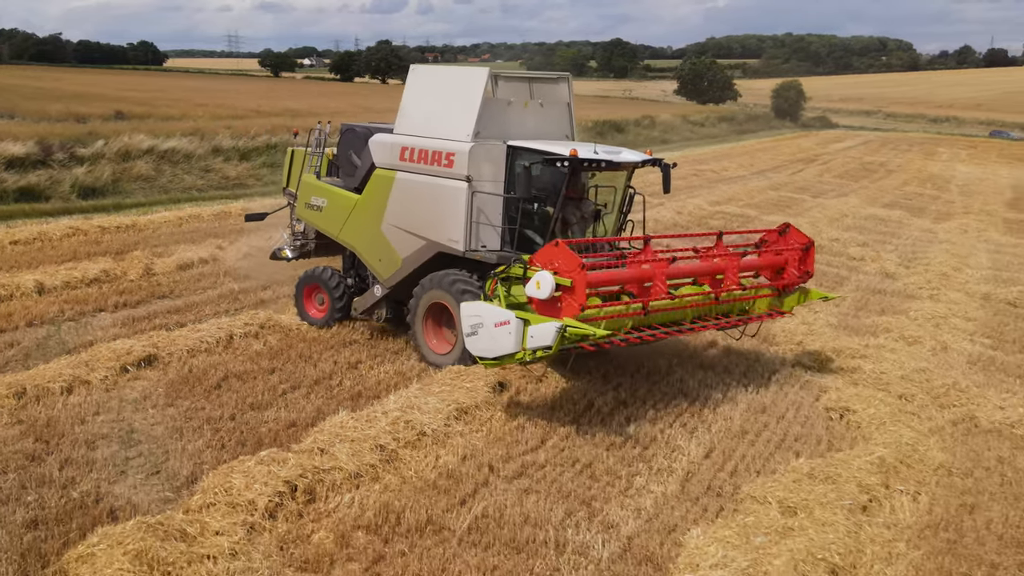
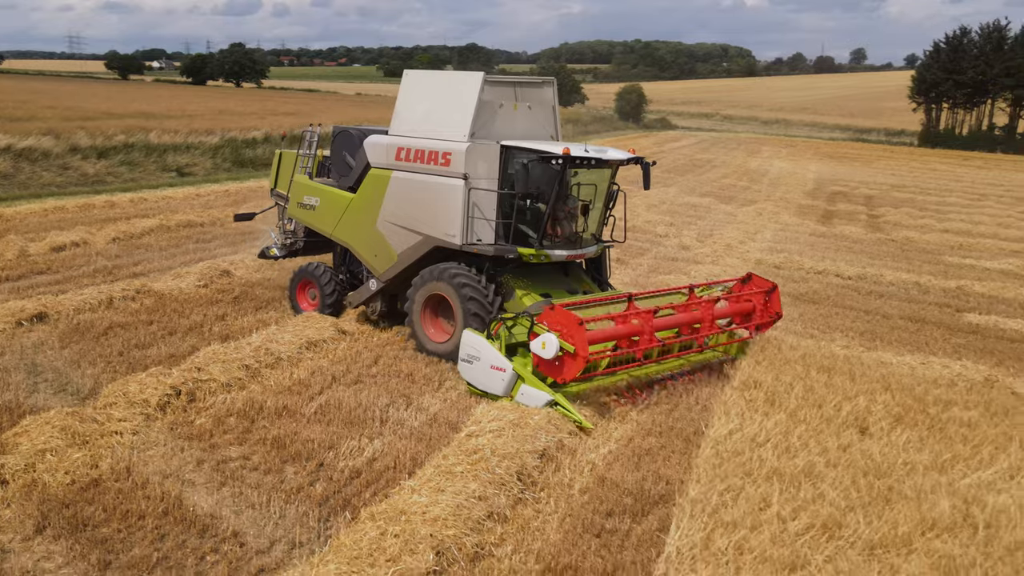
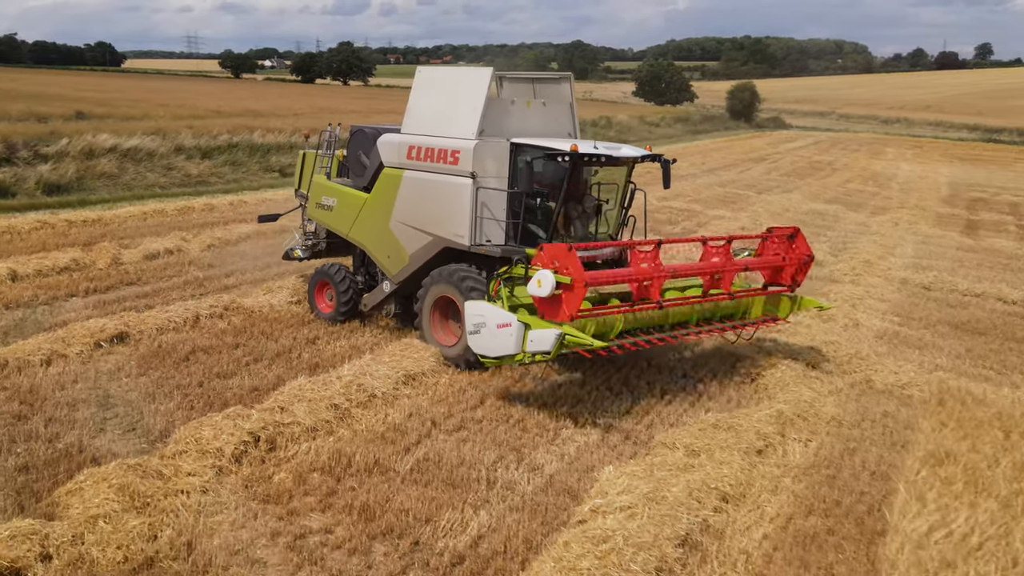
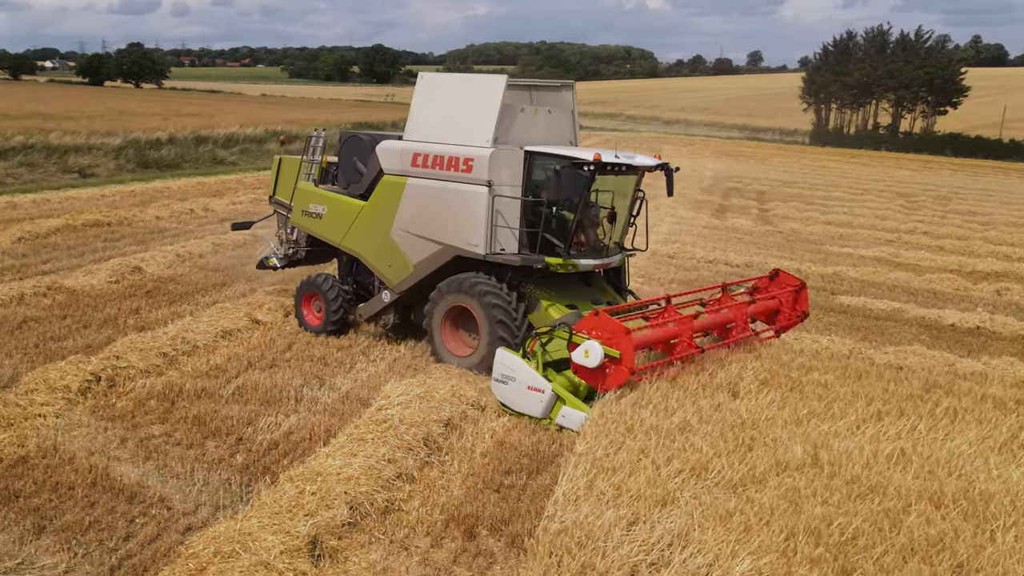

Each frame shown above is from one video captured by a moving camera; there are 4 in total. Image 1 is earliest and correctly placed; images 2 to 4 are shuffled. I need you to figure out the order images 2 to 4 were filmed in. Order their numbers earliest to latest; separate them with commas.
3, 2, 4
